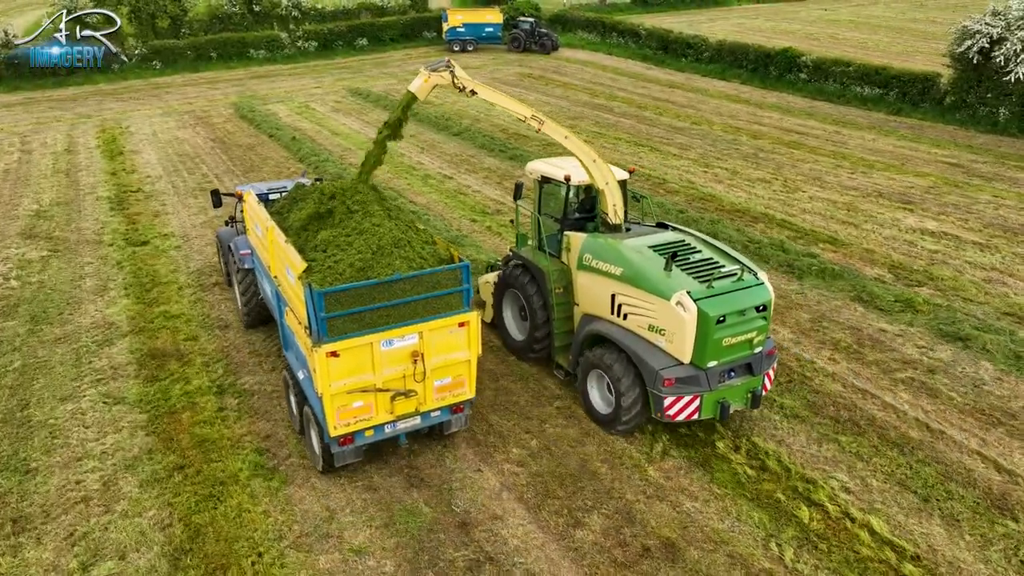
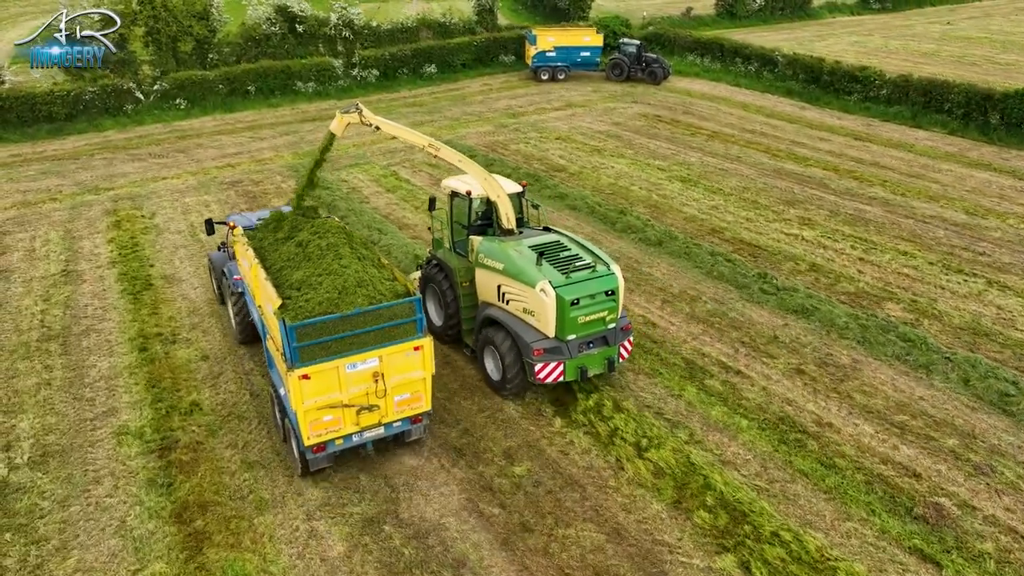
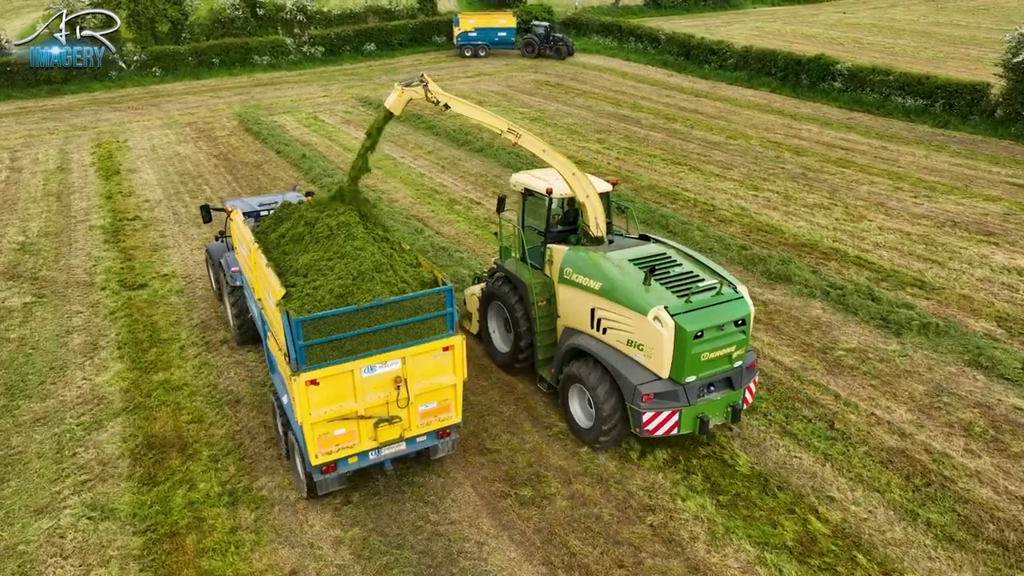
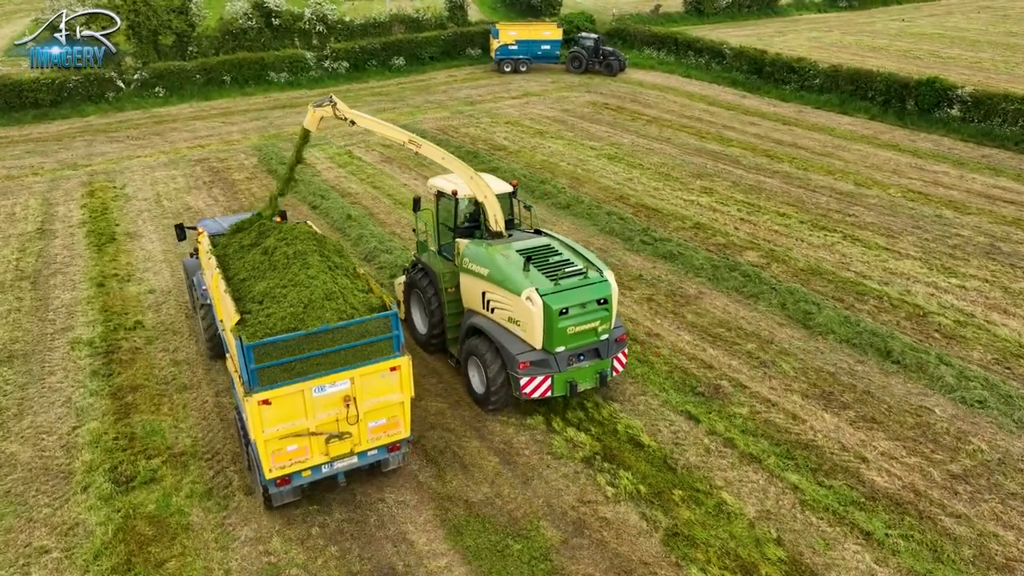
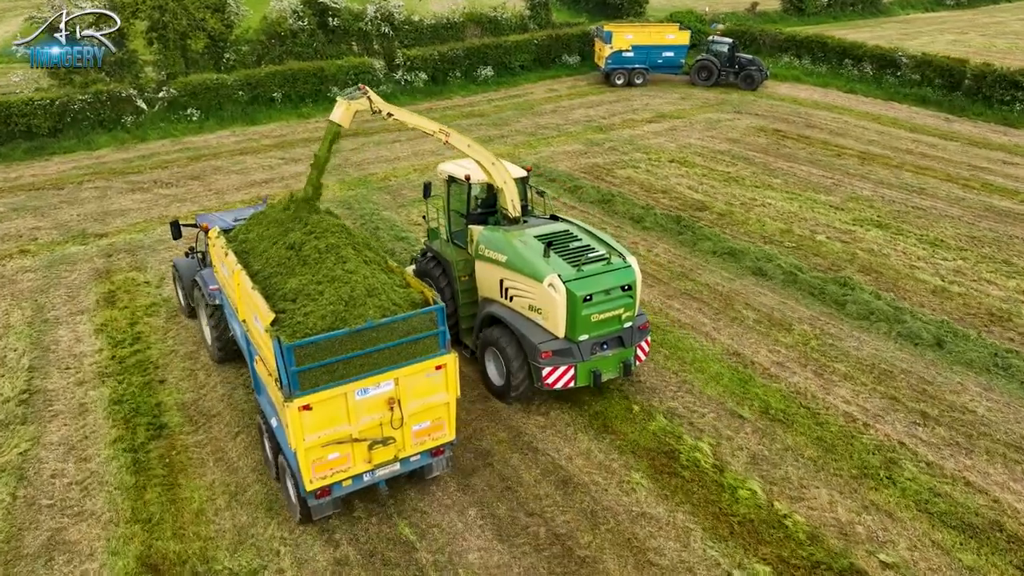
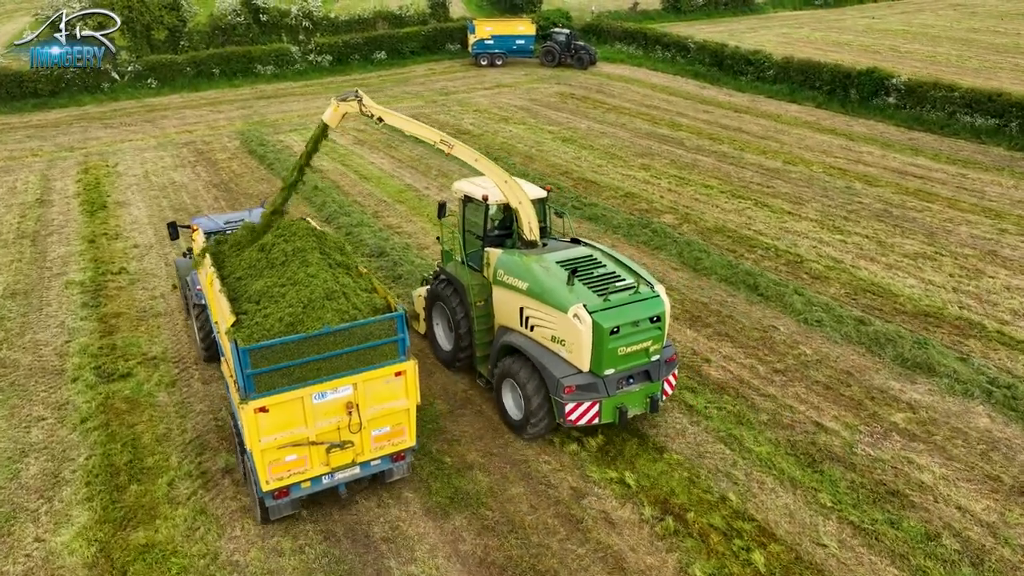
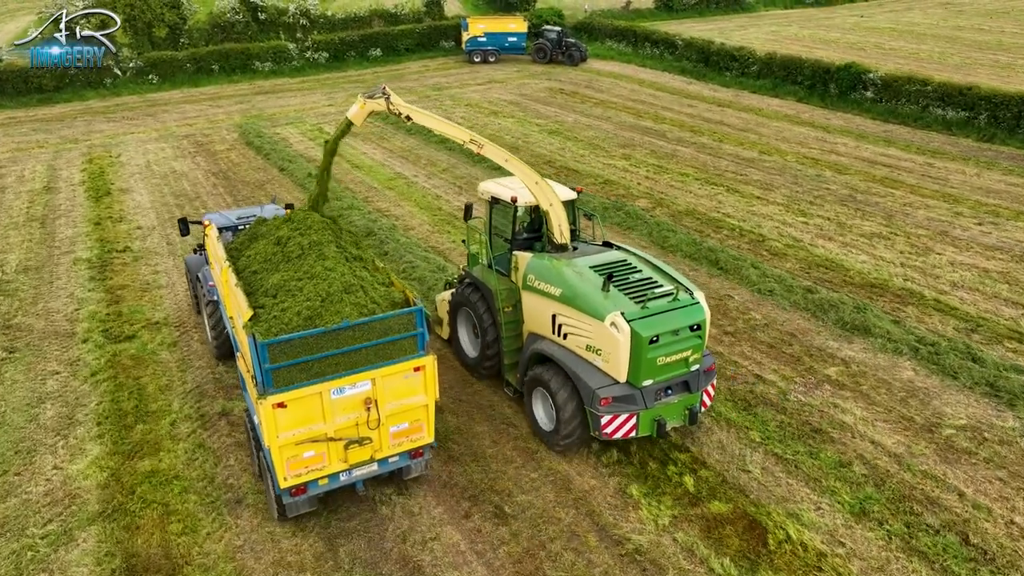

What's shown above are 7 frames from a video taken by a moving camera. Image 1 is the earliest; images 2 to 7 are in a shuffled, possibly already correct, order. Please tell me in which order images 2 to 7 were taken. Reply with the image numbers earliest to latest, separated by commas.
3, 7, 6, 4, 2, 5
